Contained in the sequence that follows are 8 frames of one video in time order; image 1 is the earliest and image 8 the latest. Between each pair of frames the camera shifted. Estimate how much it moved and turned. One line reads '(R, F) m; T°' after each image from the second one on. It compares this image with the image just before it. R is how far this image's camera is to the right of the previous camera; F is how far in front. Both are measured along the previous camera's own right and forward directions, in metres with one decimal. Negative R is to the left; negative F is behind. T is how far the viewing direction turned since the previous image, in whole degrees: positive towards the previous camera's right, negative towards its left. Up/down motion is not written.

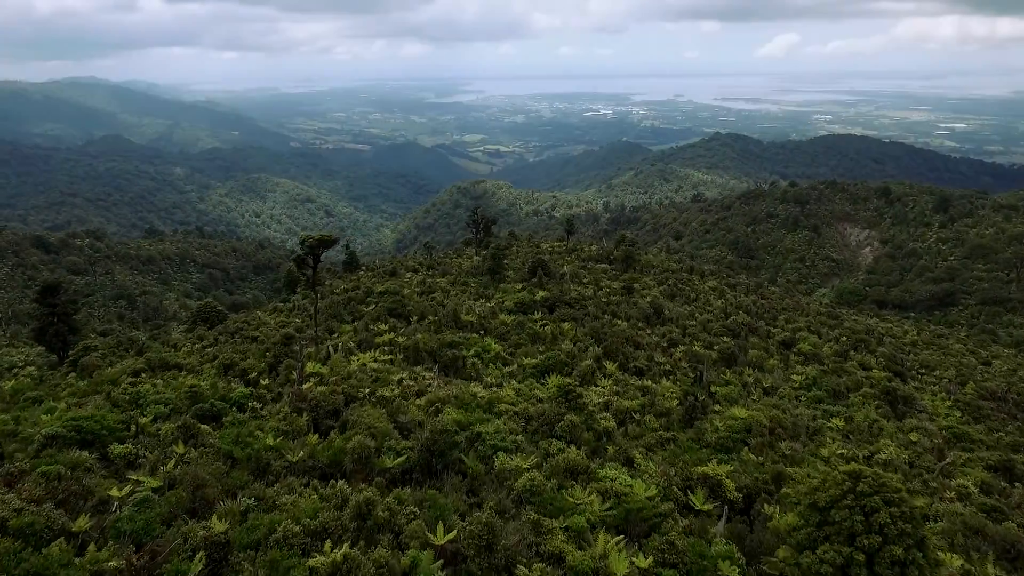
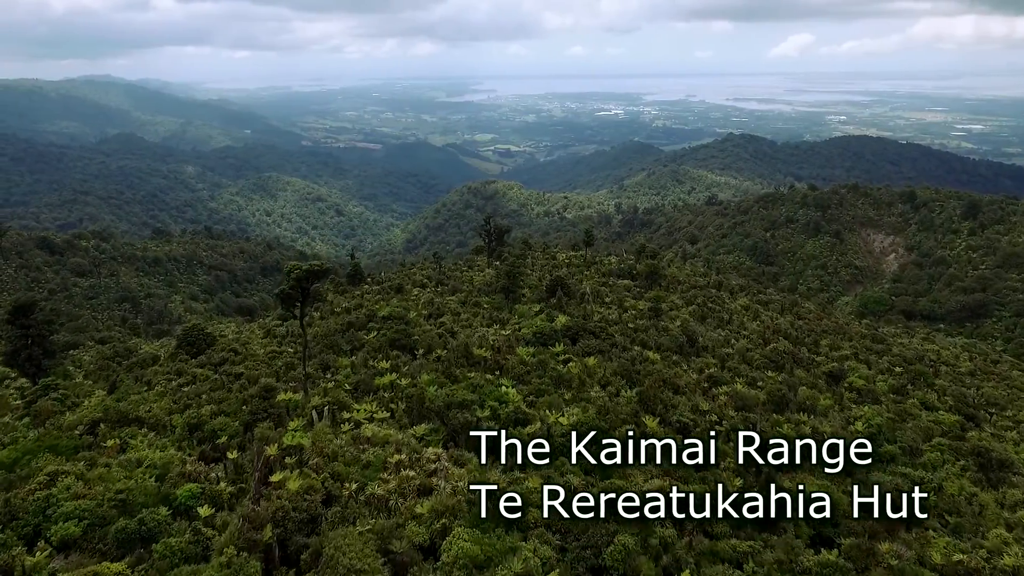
(-0.2, +1.1) m; -1°
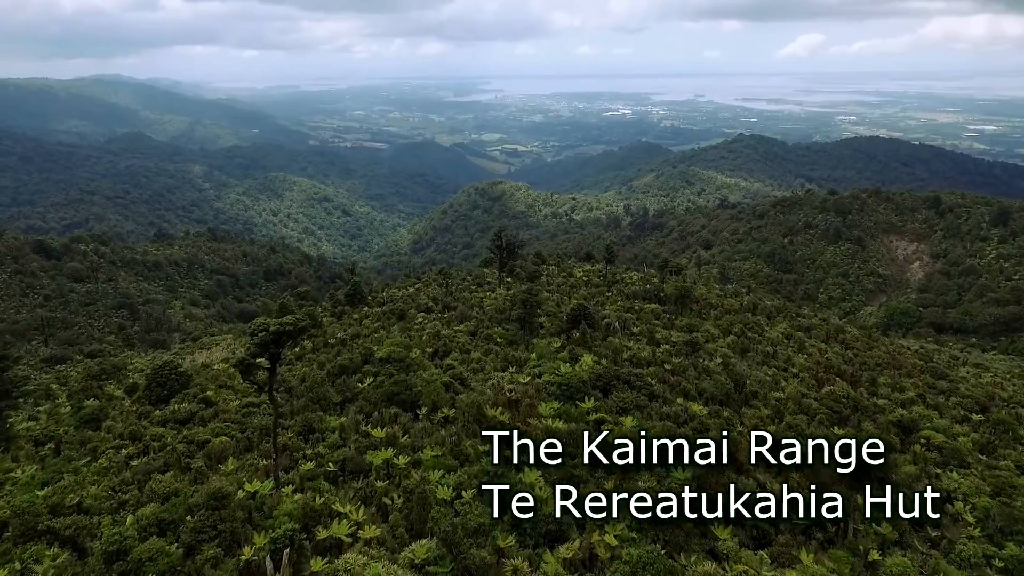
(-0.2, +1.4) m; -1°
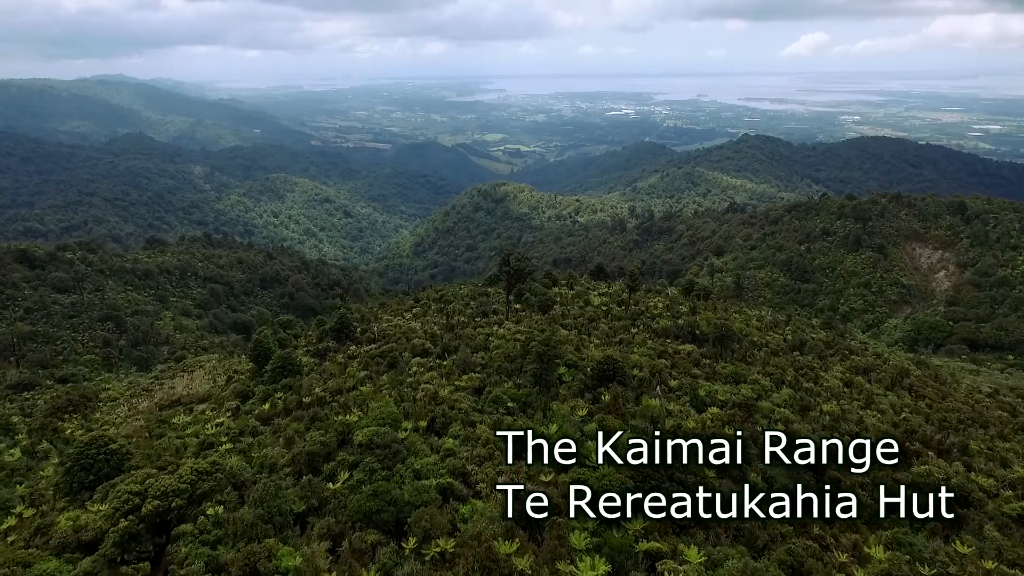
(-0.2, +1.9) m; 0°
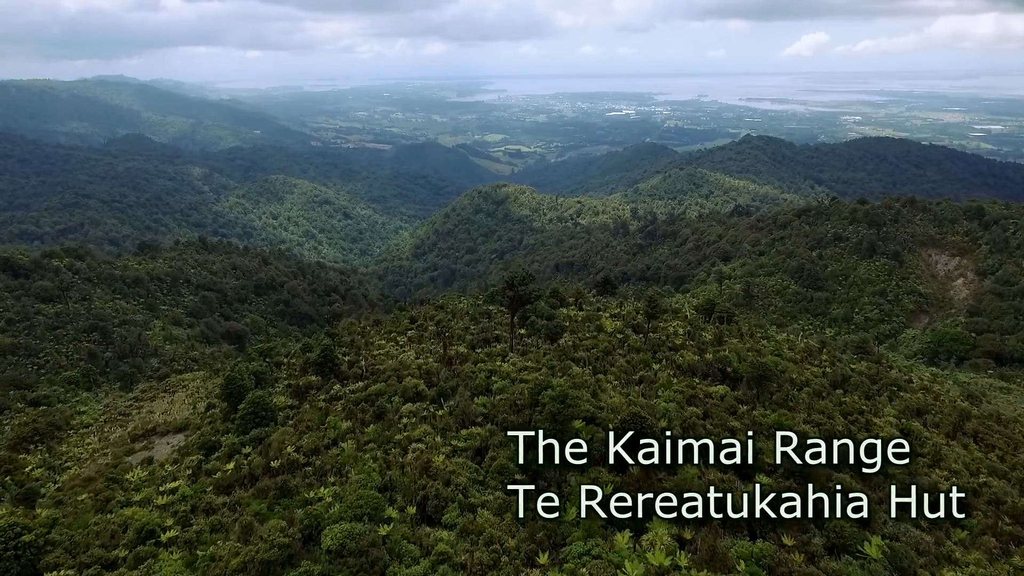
(-0.1, +1.4) m; 0°
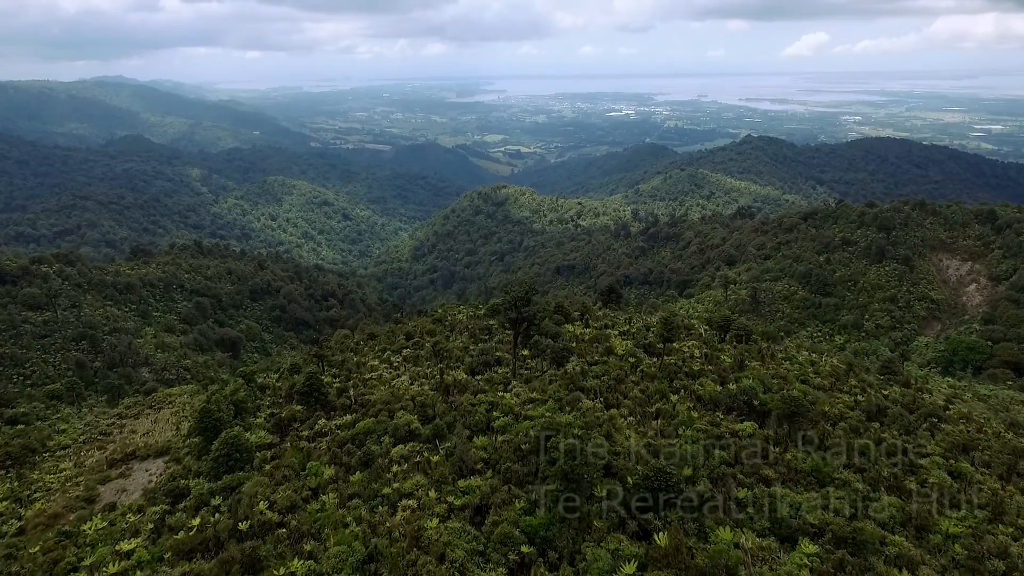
(-0.1, +1.0) m; 0°
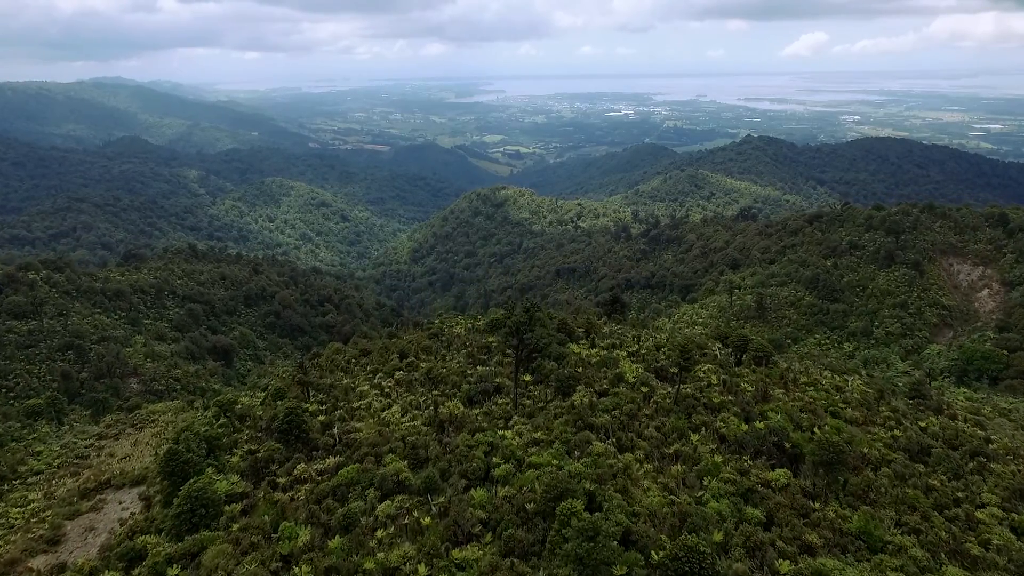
(0.0, +1.0) m; 0°
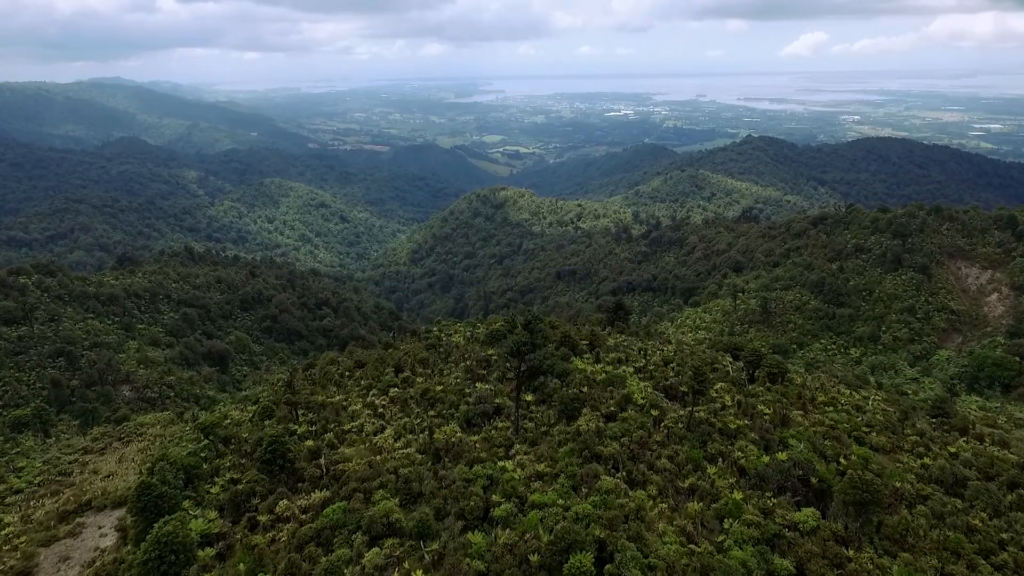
(0.0, +0.7) m; 0°
